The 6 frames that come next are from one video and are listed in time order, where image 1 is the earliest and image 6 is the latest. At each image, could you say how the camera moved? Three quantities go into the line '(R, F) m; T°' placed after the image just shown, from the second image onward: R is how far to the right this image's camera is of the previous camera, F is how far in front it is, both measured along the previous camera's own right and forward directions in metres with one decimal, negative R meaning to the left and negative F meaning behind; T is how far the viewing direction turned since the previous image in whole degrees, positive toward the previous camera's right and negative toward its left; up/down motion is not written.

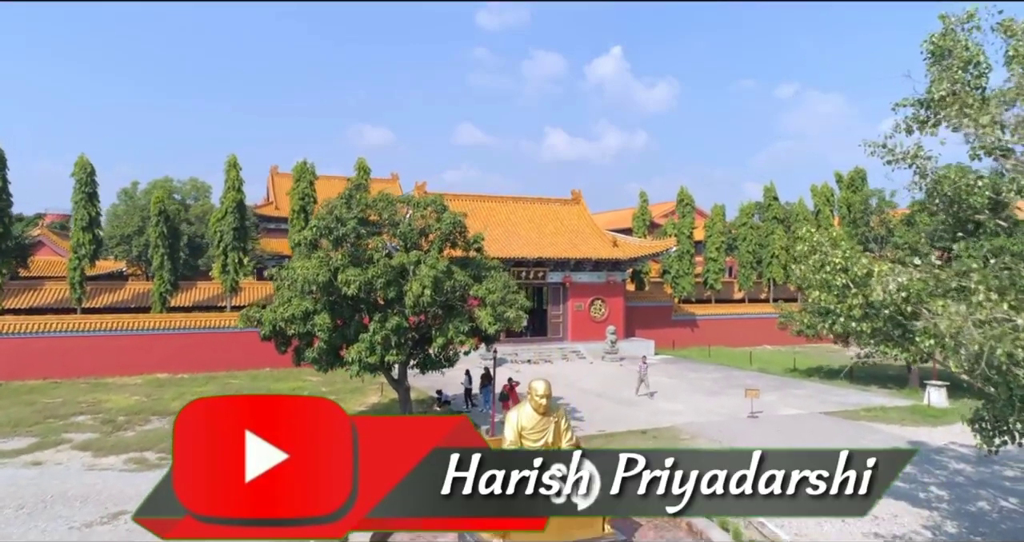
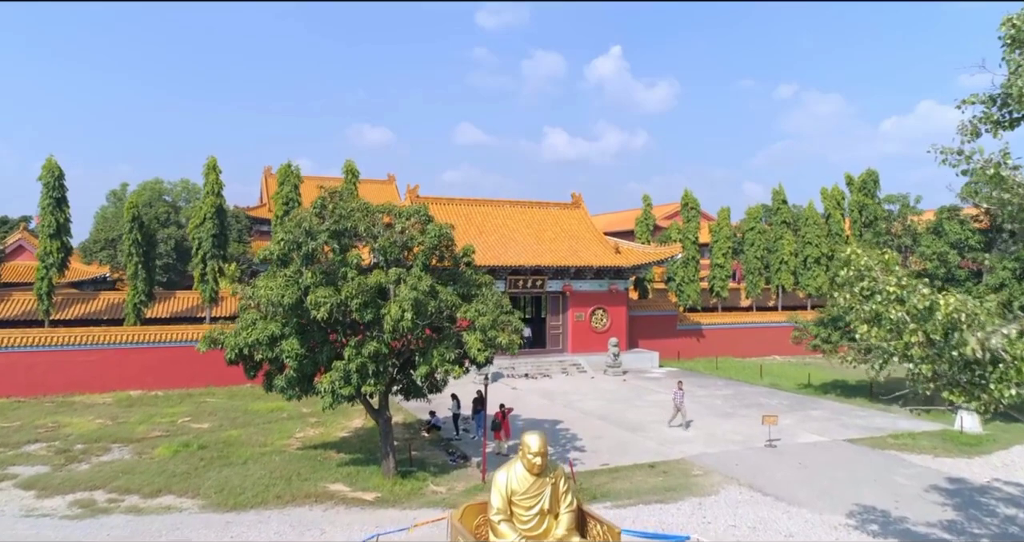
(+0.1, +1.1) m; 0°
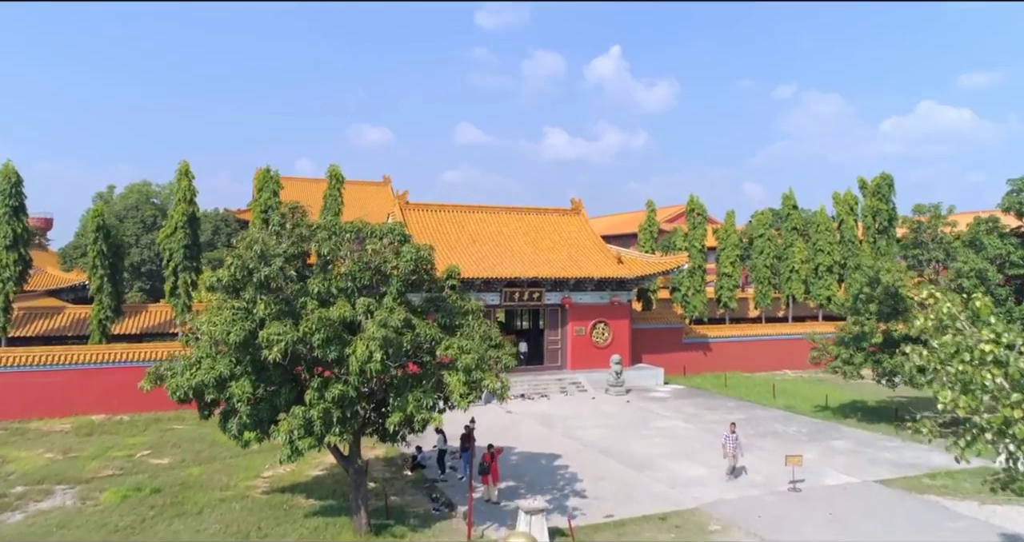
(+0.1, +1.3) m; 0°
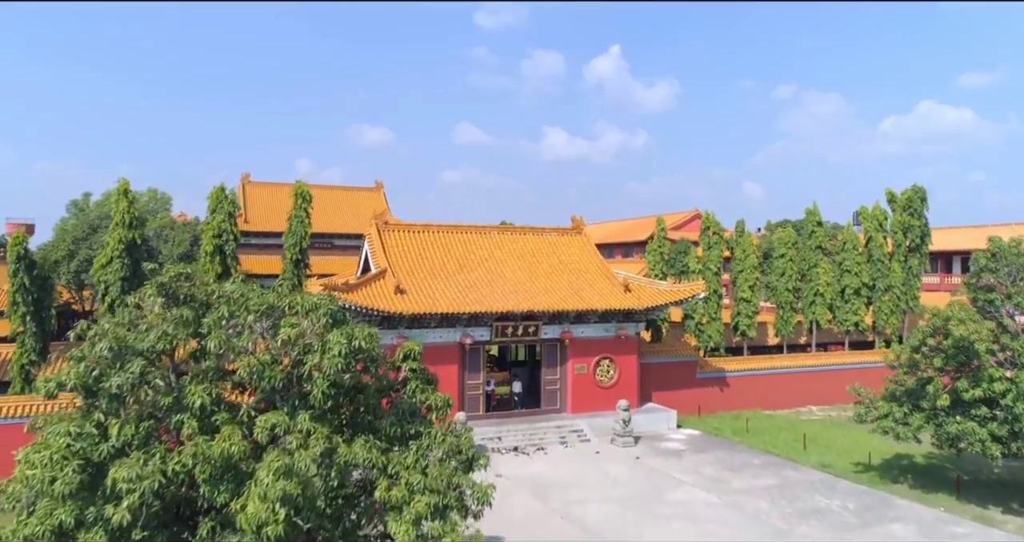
(+0.2, +2.3) m; 0°
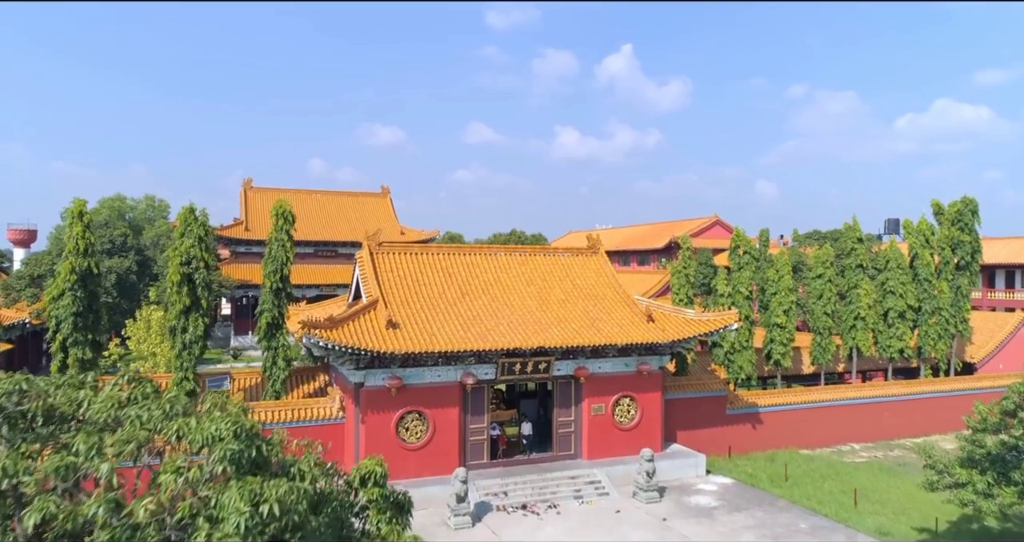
(+0.1, +1.9) m; -1°
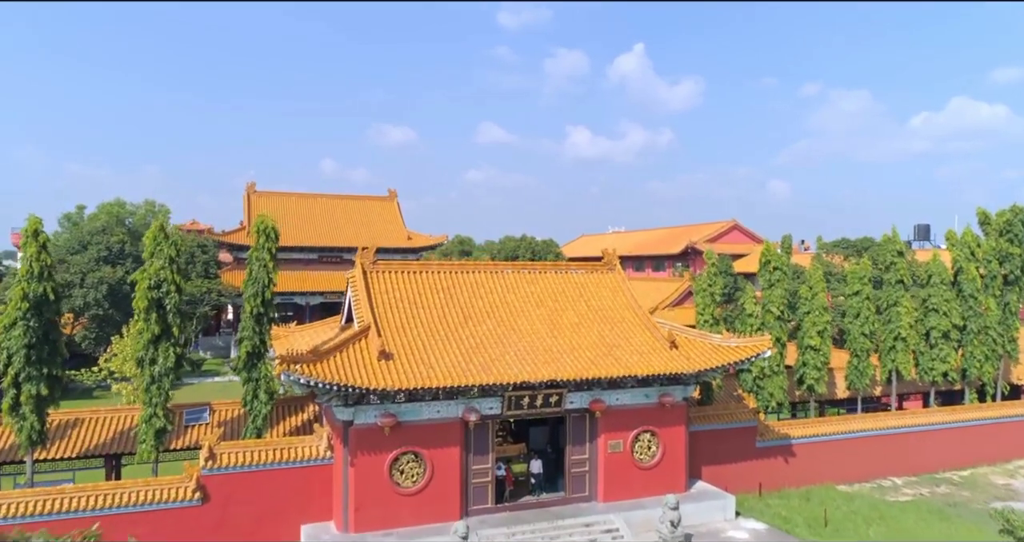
(+0.1, +1.5) m; -1°
